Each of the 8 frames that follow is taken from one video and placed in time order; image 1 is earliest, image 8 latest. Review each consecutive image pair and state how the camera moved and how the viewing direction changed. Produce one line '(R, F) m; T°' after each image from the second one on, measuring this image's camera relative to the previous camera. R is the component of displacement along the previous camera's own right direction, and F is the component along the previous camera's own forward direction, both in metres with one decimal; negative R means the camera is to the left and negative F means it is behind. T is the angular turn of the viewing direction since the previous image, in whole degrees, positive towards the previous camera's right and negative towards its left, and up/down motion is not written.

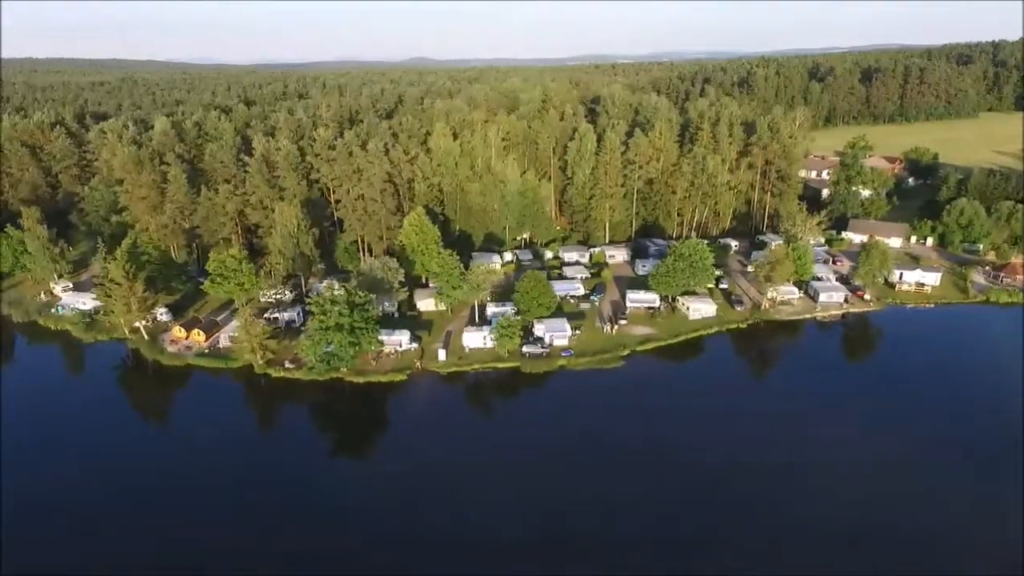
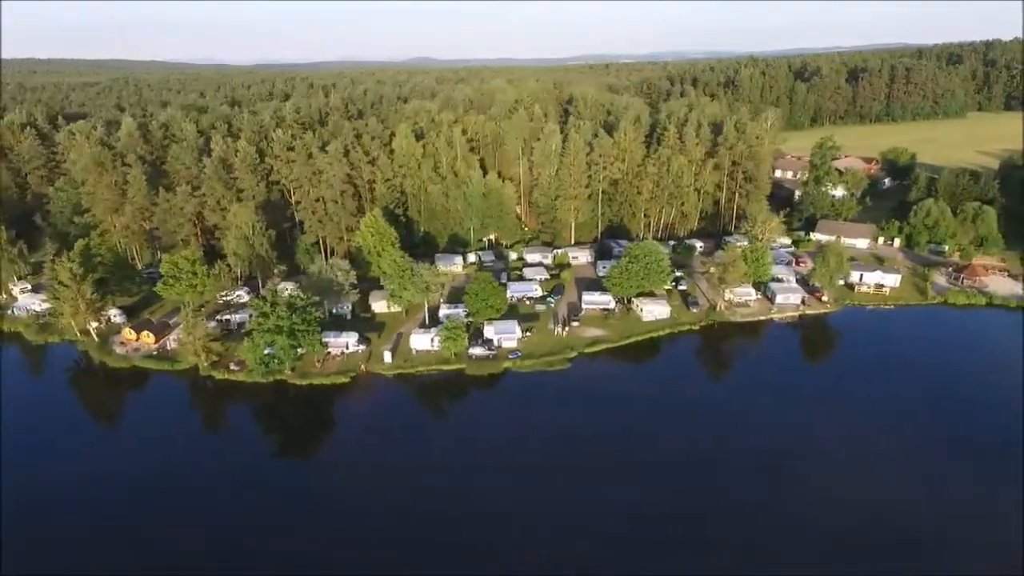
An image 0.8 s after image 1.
(+2.7, +0.1) m; 0°
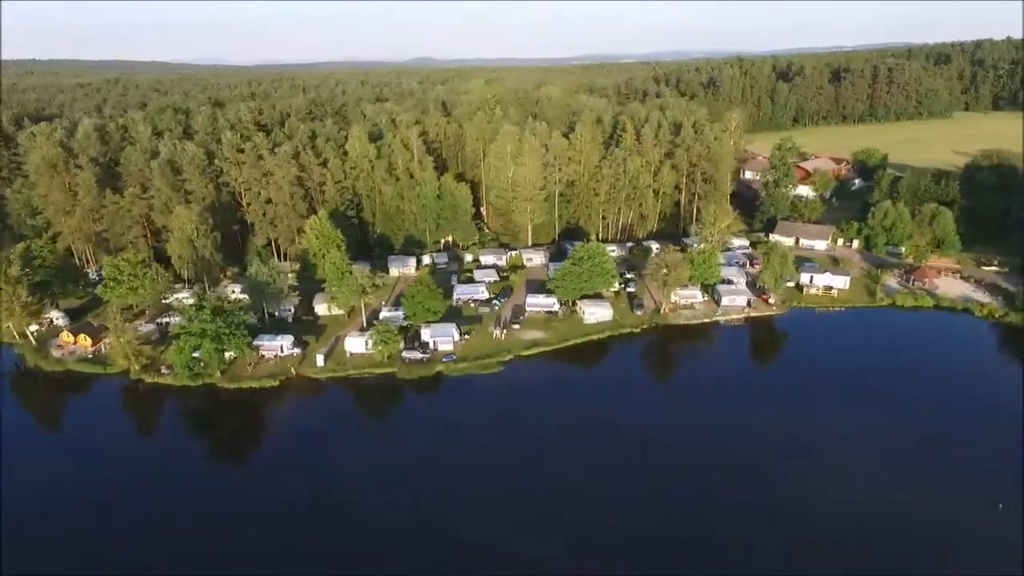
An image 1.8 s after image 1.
(+3.4, +0.1) m; 0°
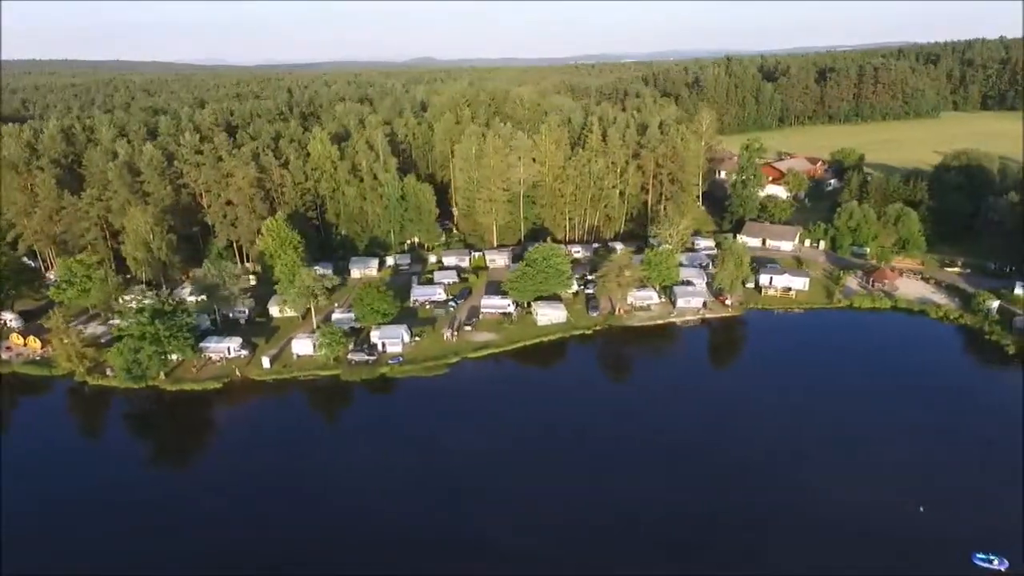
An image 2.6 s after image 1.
(+2.7, +0.1) m; 0°
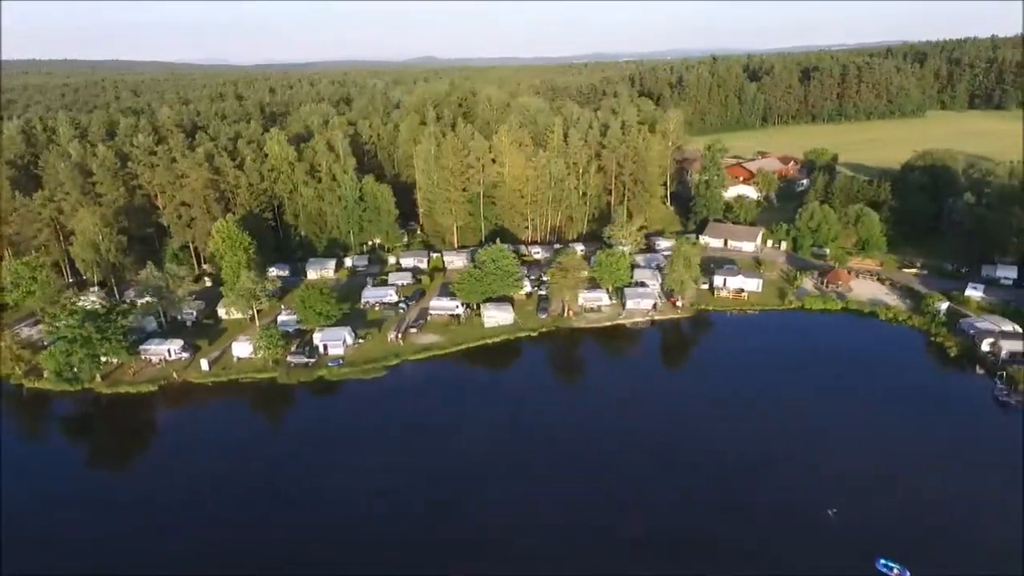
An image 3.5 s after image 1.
(+3.0, +0.1) m; 0°
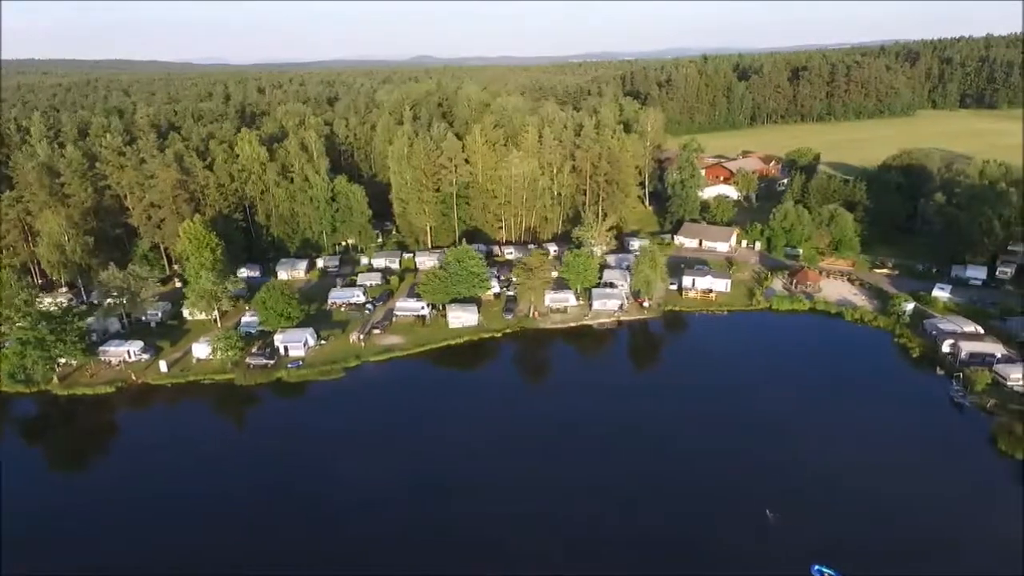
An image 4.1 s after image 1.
(+2.0, +0.1) m; 0°
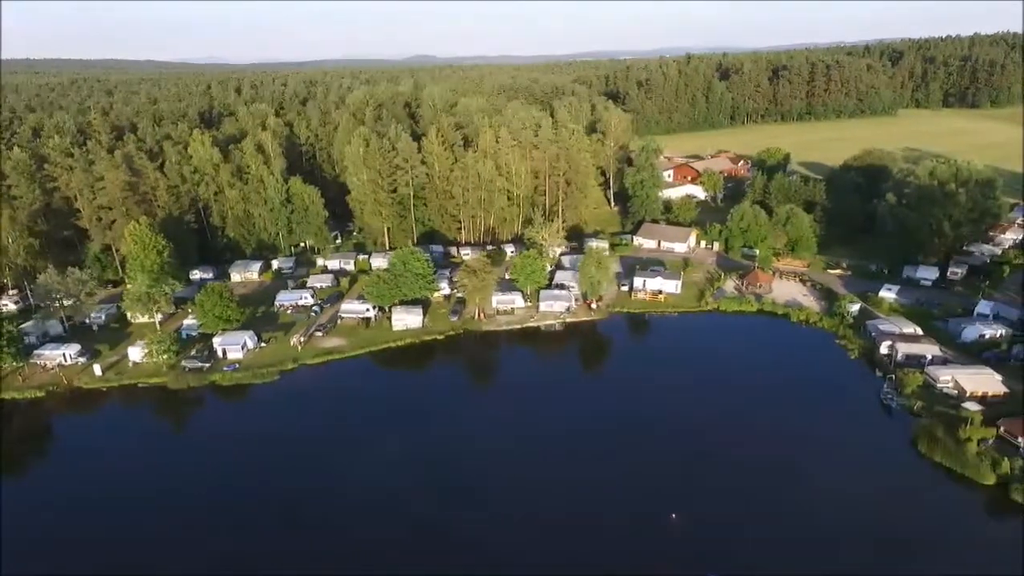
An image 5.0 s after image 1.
(+3.0, +0.1) m; 0°
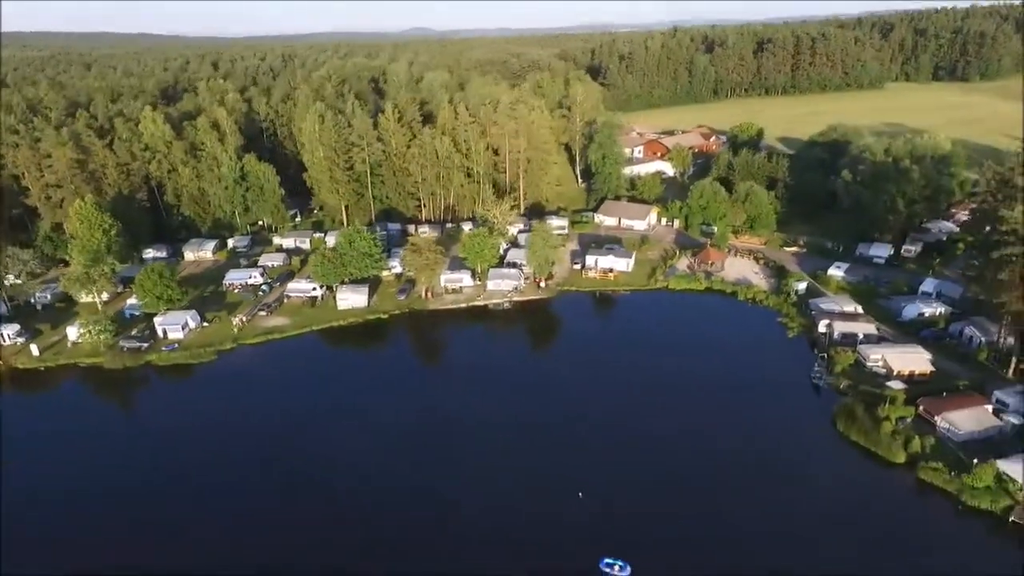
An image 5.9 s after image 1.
(+3.0, +0.1) m; 0°
